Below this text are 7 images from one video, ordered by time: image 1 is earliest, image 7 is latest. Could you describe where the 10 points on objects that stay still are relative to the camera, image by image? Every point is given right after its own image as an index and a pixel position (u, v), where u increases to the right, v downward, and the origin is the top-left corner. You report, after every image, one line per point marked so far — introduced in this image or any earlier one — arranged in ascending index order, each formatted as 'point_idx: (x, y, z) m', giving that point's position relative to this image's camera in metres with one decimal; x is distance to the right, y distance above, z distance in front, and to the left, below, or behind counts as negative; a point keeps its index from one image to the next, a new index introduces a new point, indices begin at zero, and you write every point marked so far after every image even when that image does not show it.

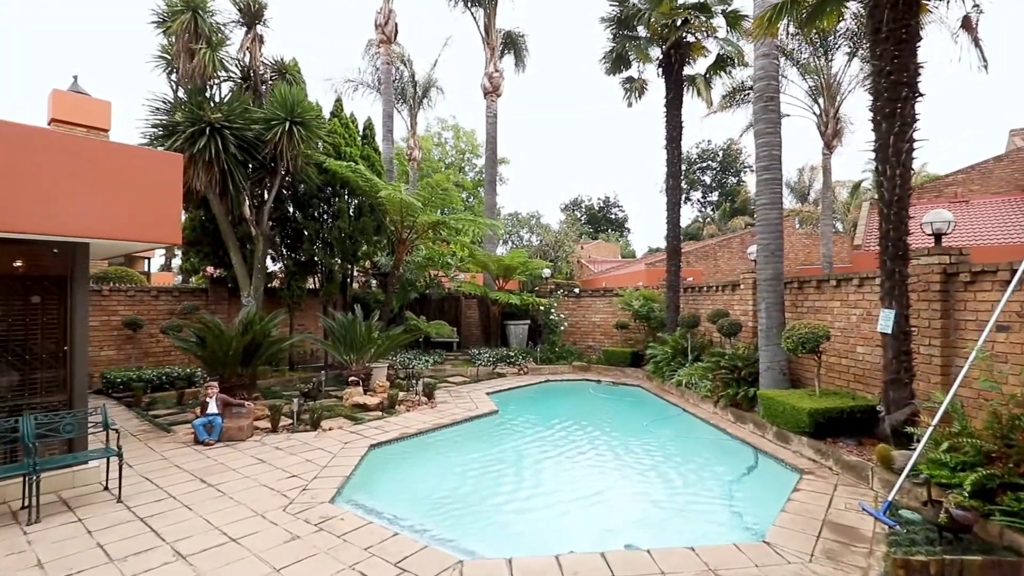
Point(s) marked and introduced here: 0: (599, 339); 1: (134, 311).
0: (+2.2, -1.3, +13.0) m
1: (-7.0, -0.4, +9.4) m
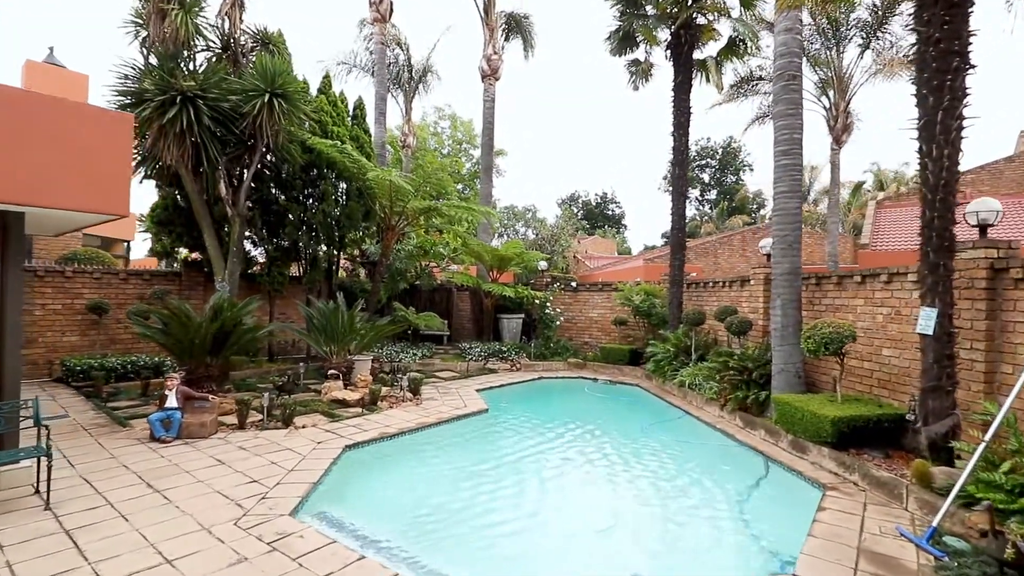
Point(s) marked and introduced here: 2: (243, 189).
0: (+2.1, -1.2, +12.4) m
1: (-7.1, -0.1, +8.8) m
2: (-4.5, +1.7, +8.5) m
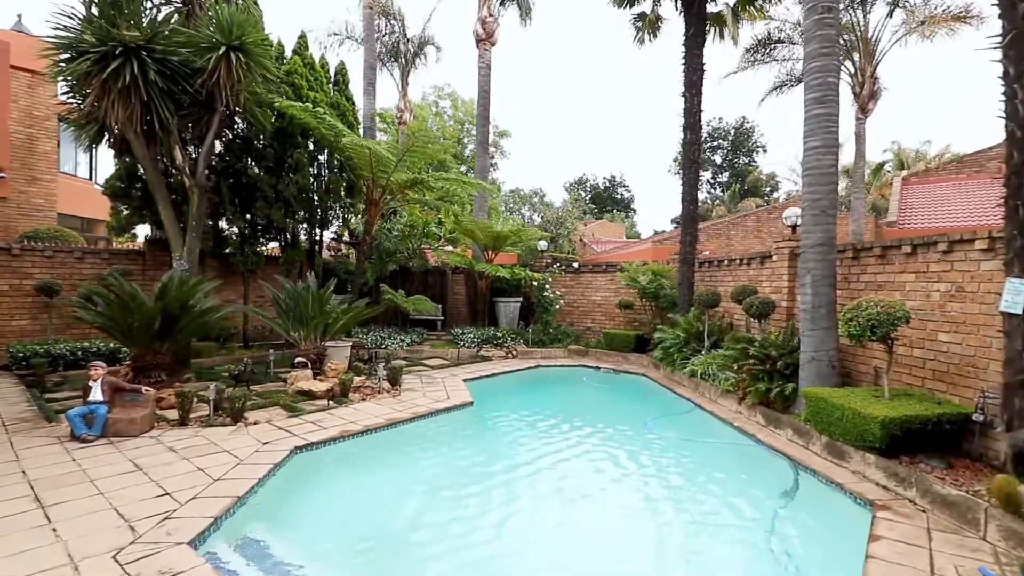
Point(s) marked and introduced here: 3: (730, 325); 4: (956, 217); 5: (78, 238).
0: (+2.0, -0.7, +11.5) m
1: (-7.3, +0.2, +8.0) m
2: (-4.7, +2.0, +7.6) m
3: (+3.5, -0.6, +8.1) m
4: (+9.3, +1.5, +10.7) m
5: (-8.9, +1.0, +10.3) m
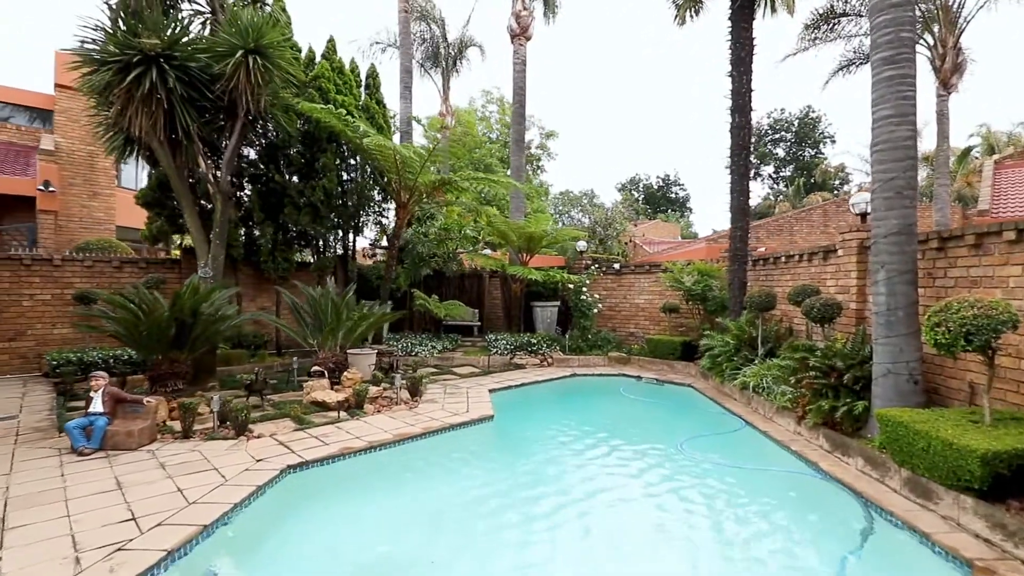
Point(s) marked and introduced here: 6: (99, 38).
0: (+2.8, -0.8, +10.7) m
1: (-6.8, +0.1, +8.2) m
2: (-4.3, +1.9, +7.6) m
3: (+3.9, -0.6, +7.1) m
4: (+9.9, +1.6, +9.1) m
5: (-8.2, +0.8, +10.7) m
6: (-5.4, +3.3, +6.6) m
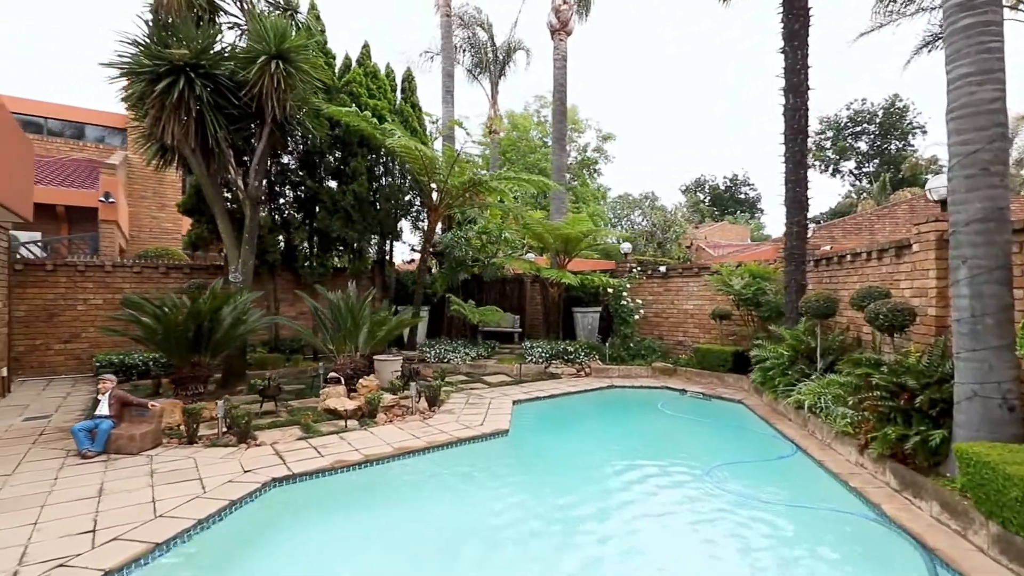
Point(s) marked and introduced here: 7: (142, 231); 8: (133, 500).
0: (+3.5, -0.9, +9.8) m
1: (-6.3, 0.0, +8.6) m
2: (-3.9, +1.8, +7.7) m
3: (+4.2, -0.6, +6.2) m
4: (+10.4, +1.5, +7.4) m
5: (-7.3, +0.7, +11.2) m
6: (-5.1, +3.2, +6.9) m
7: (-9.7, +1.5, +13.2) m
8: (-2.8, -1.5, +3.7) m
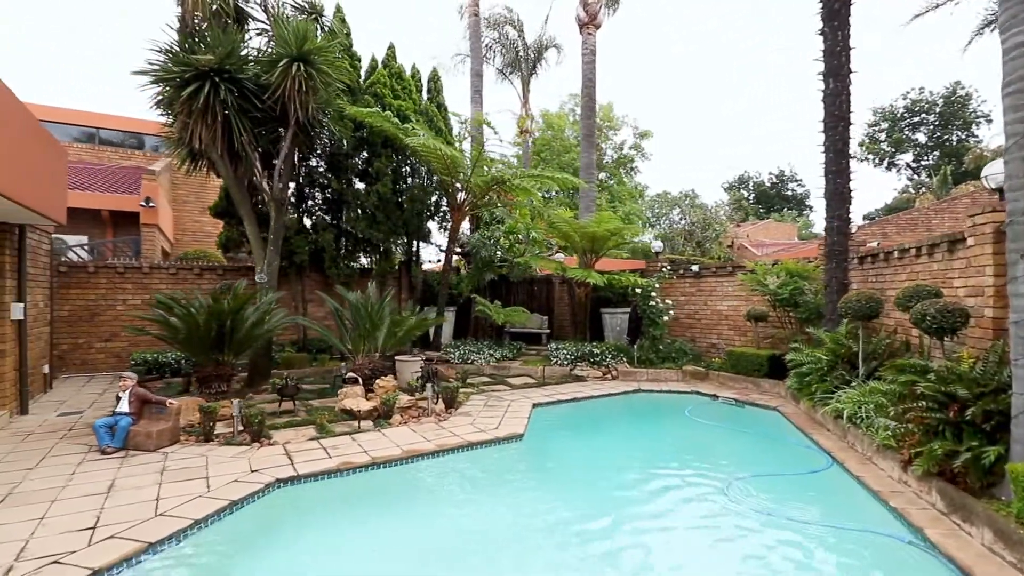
0: (+4.0, -0.9, +9.3) m
1: (-5.9, 0.0, +8.9) m
2: (-3.6, +1.8, +7.8) m
3: (+4.4, -0.6, +5.6) m
4: (+10.7, +1.5, +6.4) m
5: (-6.7, +0.7, +11.6) m
6: (-4.9, +3.2, +7.1) m
7: (-8.9, +1.5, +13.7) m
8: (-2.7, -1.5, +3.7) m
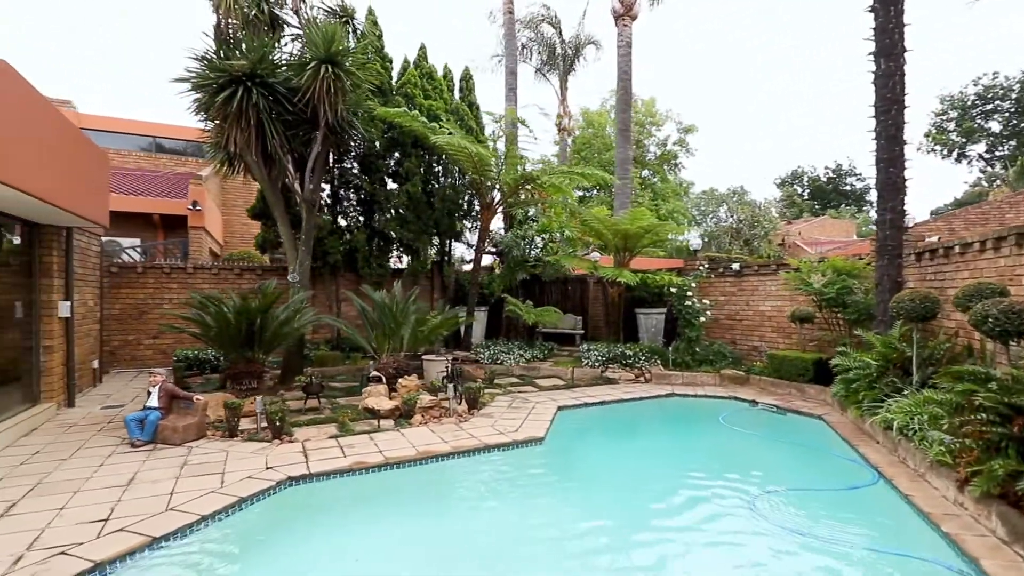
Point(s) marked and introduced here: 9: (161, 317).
0: (+4.5, -0.9, +8.8) m
1: (-5.4, 0.0, +9.2) m
2: (-3.1, +1.8, +7.9) m
3: (+4.6, -0.6, +5.1) m
4: (+10.9, +1.5, +5.3) m
5: (-5.9, +0.7, +12.0) m
6: (-4.5, +3.2, +7.3) m
7: (-7.9, +1.5, +14.3) m
8: (-2.7, -1.5, +3.8) m
9: (-6.1, -0.5, +8.8) m
